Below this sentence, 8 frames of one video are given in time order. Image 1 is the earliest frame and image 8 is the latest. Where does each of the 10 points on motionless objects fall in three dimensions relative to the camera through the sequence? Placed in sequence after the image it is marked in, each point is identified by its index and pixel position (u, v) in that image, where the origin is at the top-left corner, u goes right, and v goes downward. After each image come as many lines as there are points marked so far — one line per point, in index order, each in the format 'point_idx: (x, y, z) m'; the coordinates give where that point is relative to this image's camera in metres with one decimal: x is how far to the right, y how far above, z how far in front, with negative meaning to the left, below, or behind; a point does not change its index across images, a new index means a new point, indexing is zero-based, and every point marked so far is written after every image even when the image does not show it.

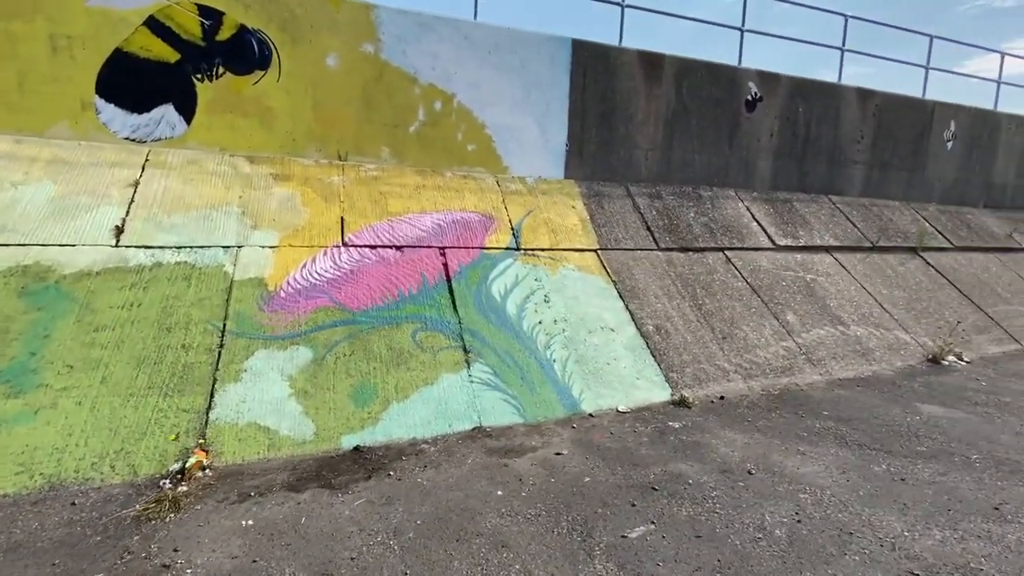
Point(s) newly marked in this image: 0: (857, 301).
0: (+5.3, -0.2, +6.9) m
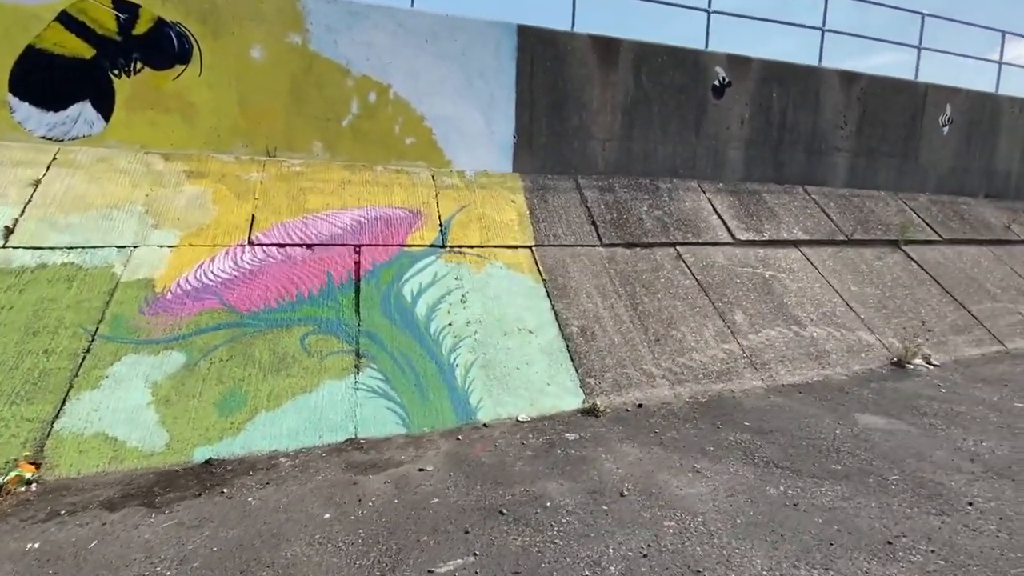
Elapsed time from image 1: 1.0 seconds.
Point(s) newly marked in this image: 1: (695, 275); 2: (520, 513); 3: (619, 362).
0: (+4.3, -0.2, +6.4) m
1: (+2.5, +0.2, +6.3) m
2: (0.0, -1.5, +2.9) m
3: (+1.2, -0.8, +5.0) m
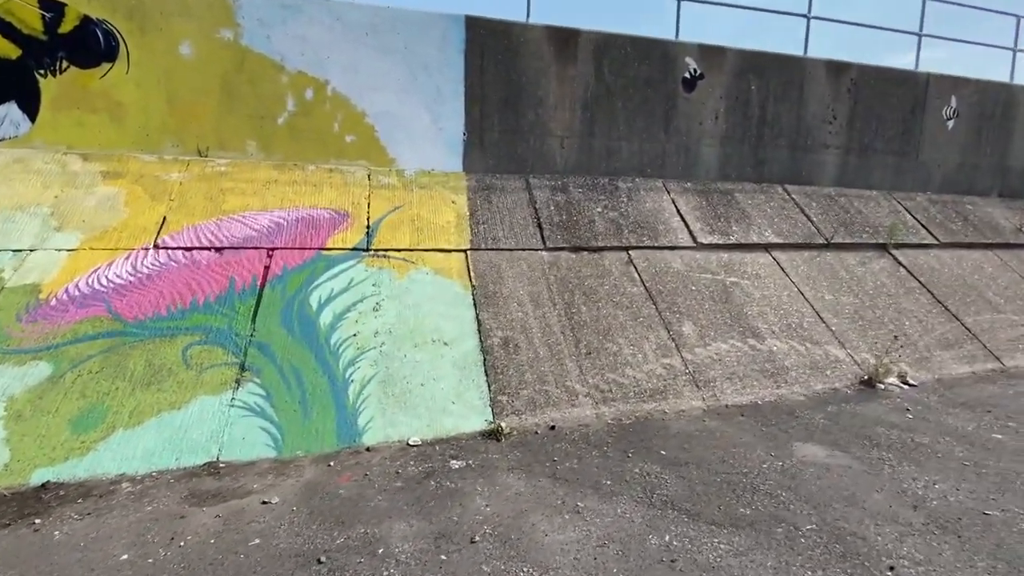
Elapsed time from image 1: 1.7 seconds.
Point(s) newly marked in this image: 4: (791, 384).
0: (+3.5, -0.3, +5.8) m
1: (+1.7, +0.1, +5.8) m
2: (-0.9, -1.5, +2.5) m
3: (+0.3, -0.9, +4.5) m
4: (+3.1, -1.1, +5.0) m
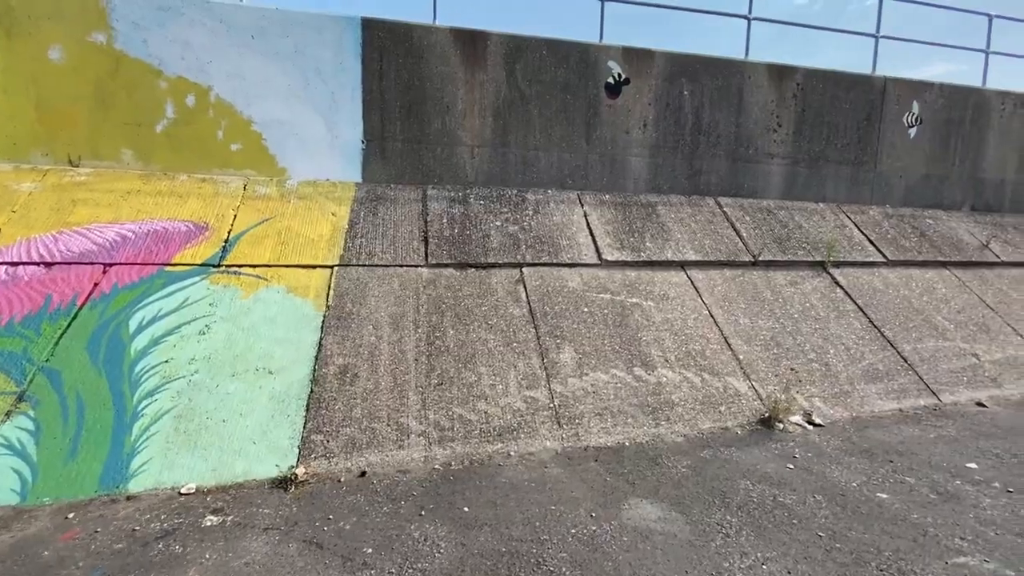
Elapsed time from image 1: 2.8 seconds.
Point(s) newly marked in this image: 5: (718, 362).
0: (+2.0, -0.5, +5.2) m
1: (+0.2, -0.2, +5.2) m
2: (-2.5, -1.7, +2.0) m
3: (-1.2, -1.1, +4.0) m
4: (+1.5, -1.3, +4.4) m
5: (+2.3, -0.8, +5.0) m
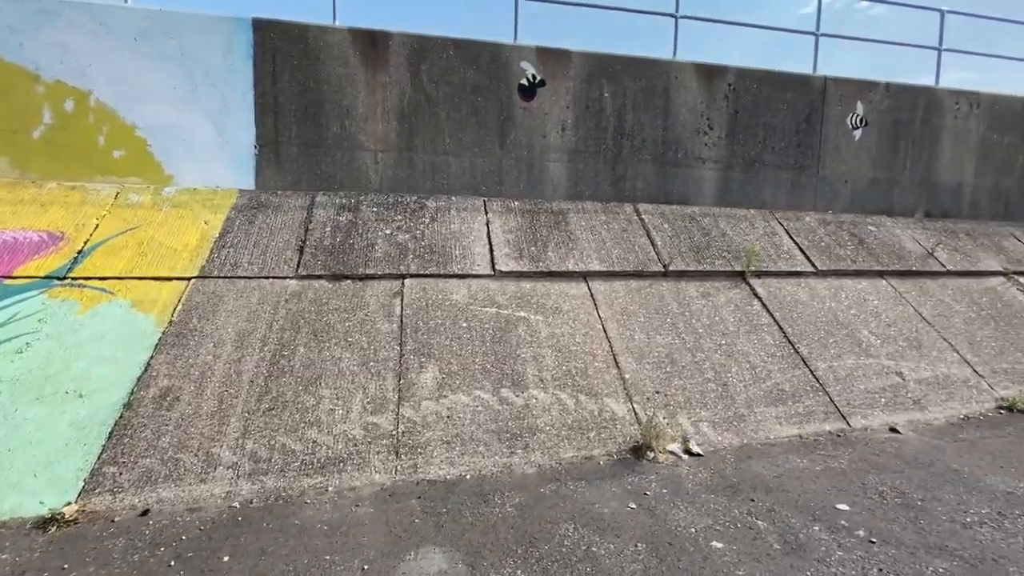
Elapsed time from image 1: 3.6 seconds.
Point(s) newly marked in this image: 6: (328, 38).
0: (+0.6, -0.7, +4.8) m
1: (-1.1, -0.3, +4.8) m
2: (-4.0, -1.7, +1.6) m
3: (-2.6, -1.2, +3.6) m
4: (+0.2, -1.4, +3.9) m
5: (+0.9, -0.9, +4.5) m
6: (-2.5, +3.4, +6.2) m
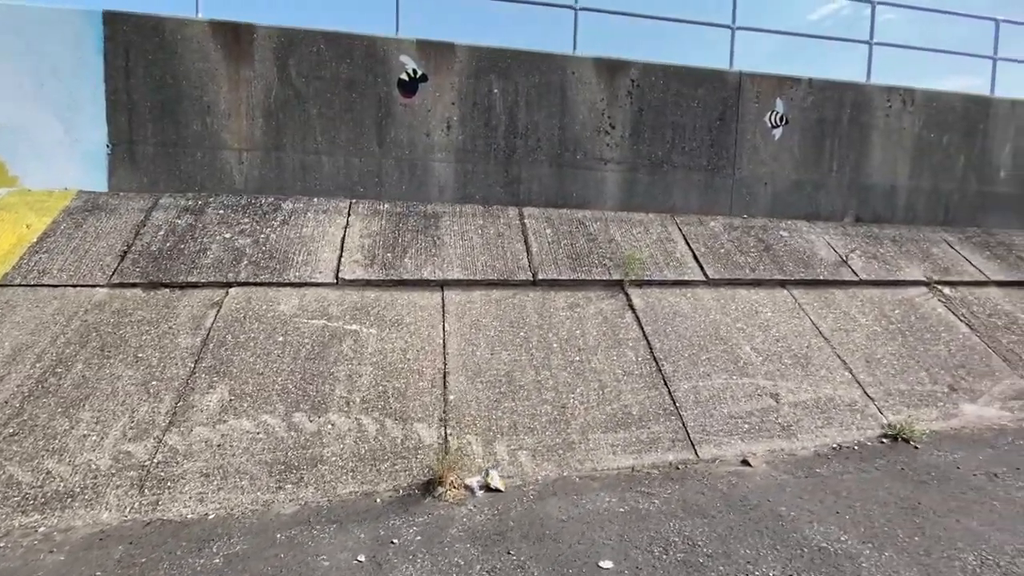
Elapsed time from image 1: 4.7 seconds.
0: (-1.1, -0.8, +4.3) m
1: (-2.9, -0.4, +4.4) m
2: (-5.8, -1.8, +1.3) m
3: (-4.4, -1.3, +3.2) m
4: (-1.6, -1.5, +3.5) m
5: (-0.9, -1.0, +4.1) m
6: (-4.2, +3.3, +5.9) m
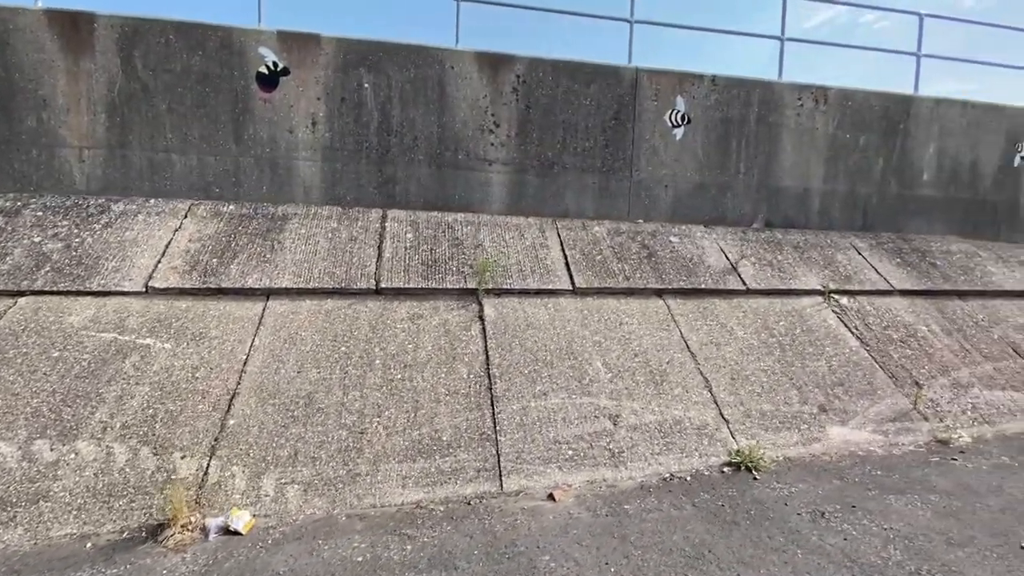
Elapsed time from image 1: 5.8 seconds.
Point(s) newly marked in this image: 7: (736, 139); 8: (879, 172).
0: (-2.8, -0.9, +3.9) m
1: (-4.6, -0.5, +4.0) m
2: (-7.5, -1.8, +0.8) m
3: (-6.1, -1.4, +2.8) m
4: (-3.3, -1.6, +3.0) m
5: (-2.6, -1.1, +3.6) m
6: (-5.9, +3.2, +5.5) m
7: (+3.4, +2.3, +6.9) m
8: (+5.9, +1.9, +7.3) m
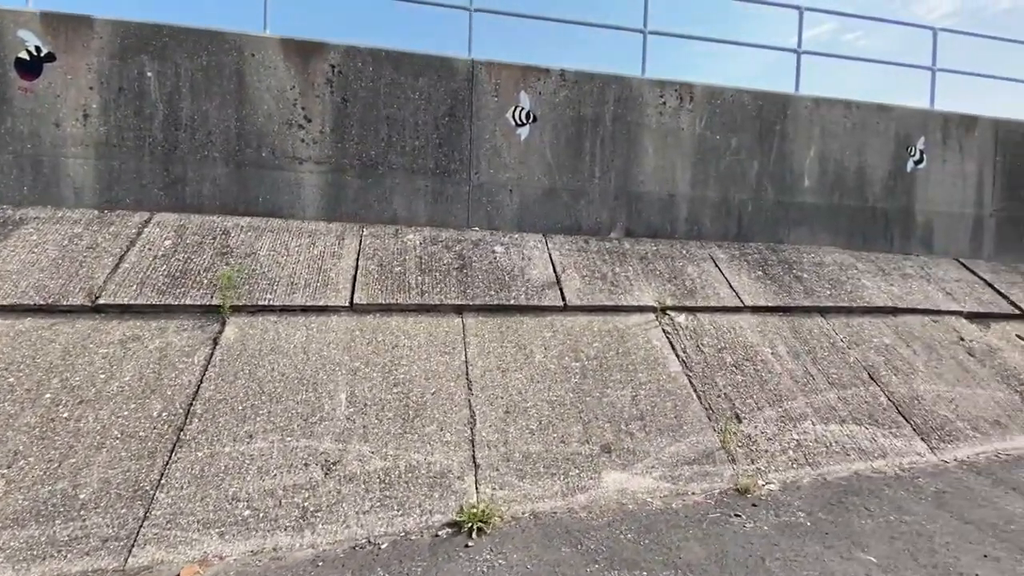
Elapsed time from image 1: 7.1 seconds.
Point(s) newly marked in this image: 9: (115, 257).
0: (-5.1, -1.0, +3.1) m
1: (-6.9, -0.6, +3.2) m
2: (-9.8, -1.9, 0.0) m
3: (-8.4, -1.5, +2.0) m
4: (-5.6, -1.7, +2.2) m
5: (-4.9, -1.3, +2.9) m
6: (-8.2, +3.1, +4.7) m
7: (+1.1, +2.1, +6.3) m
8: (+3.5, +1.6, +6.6) m
9: (-3.9, +0.3, +4.6) m
